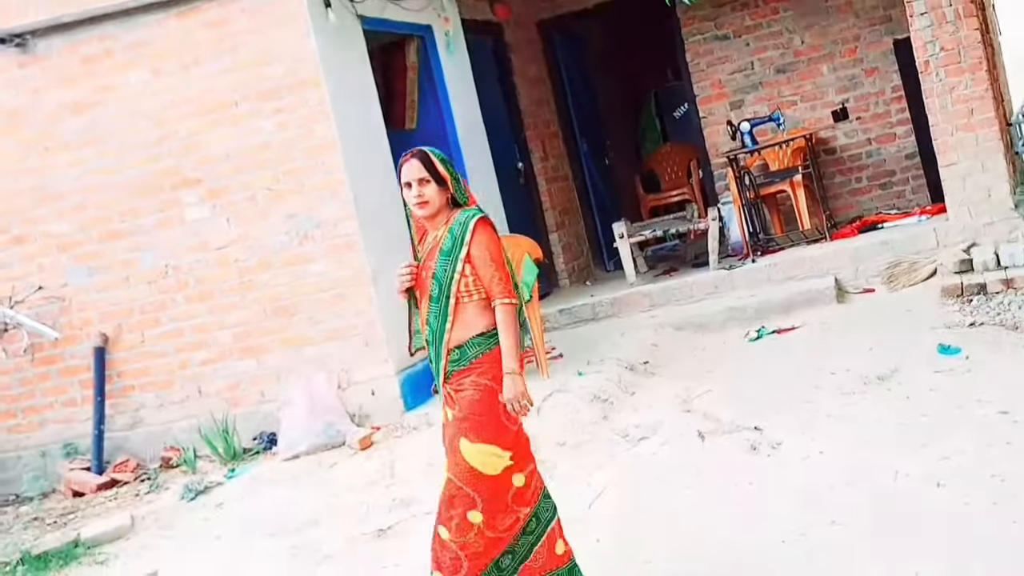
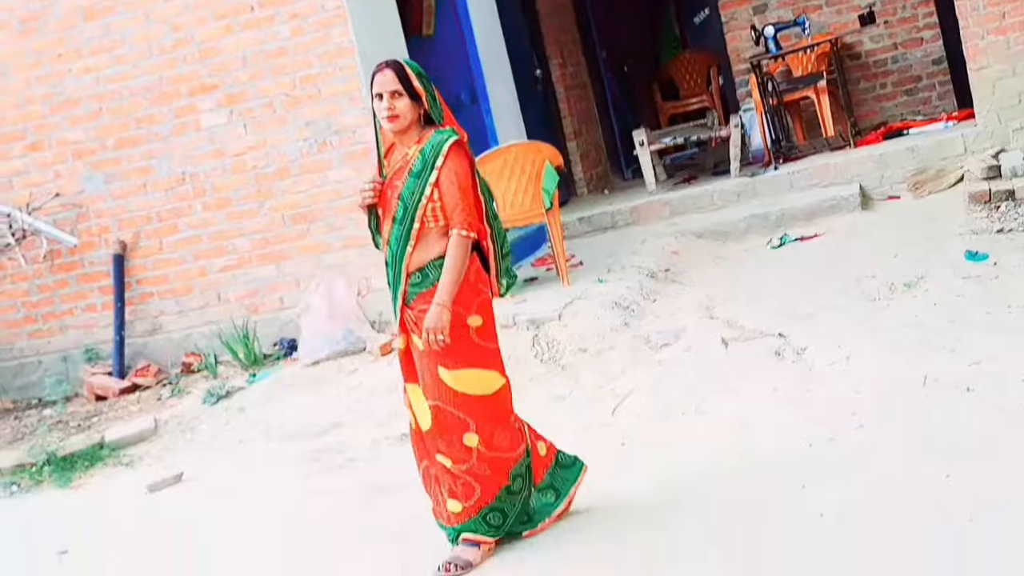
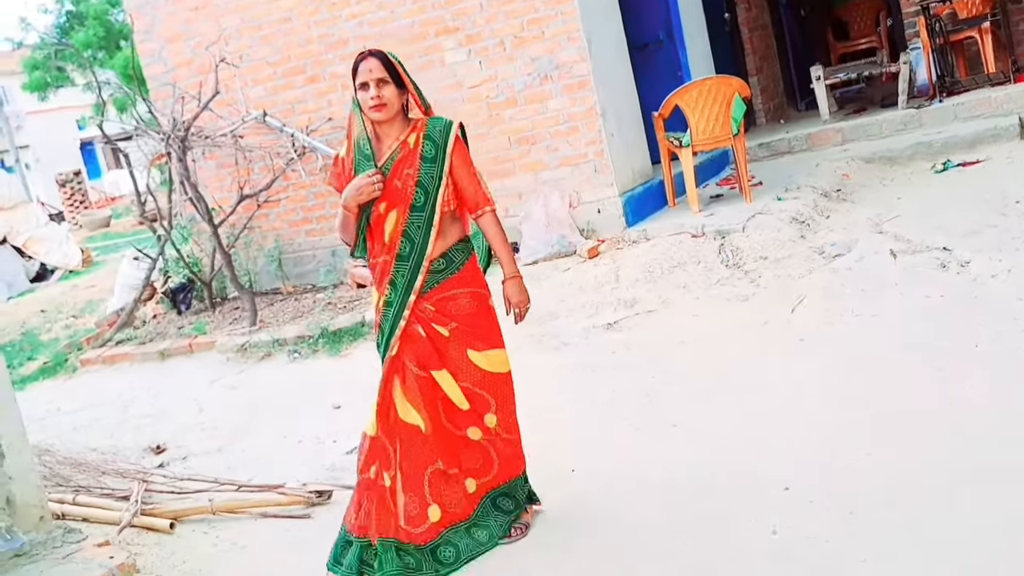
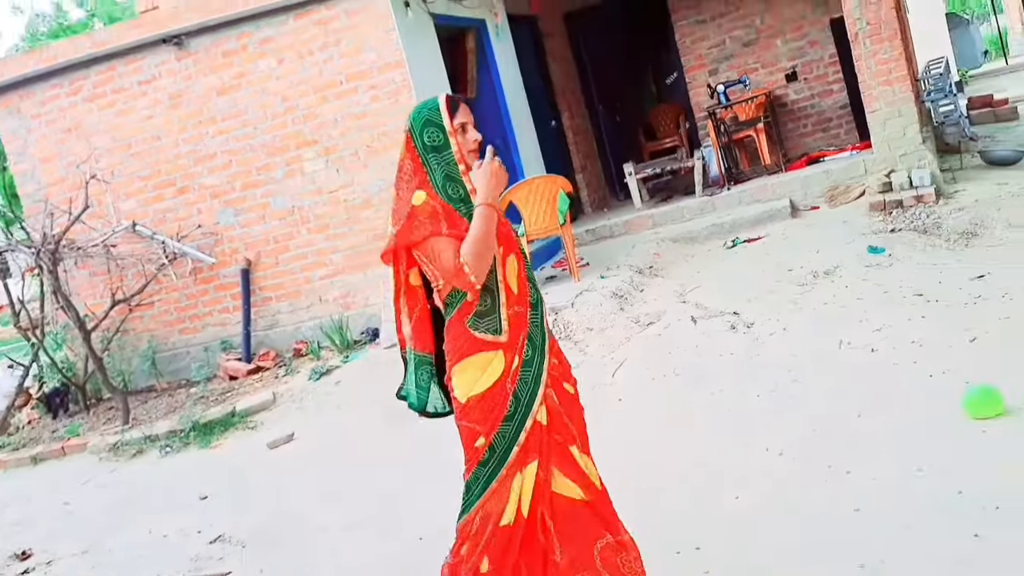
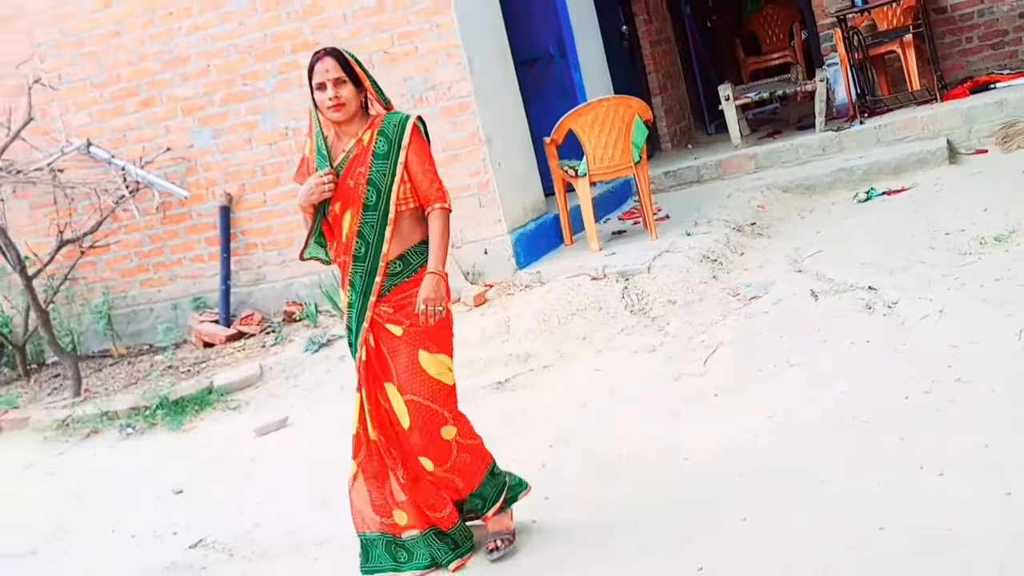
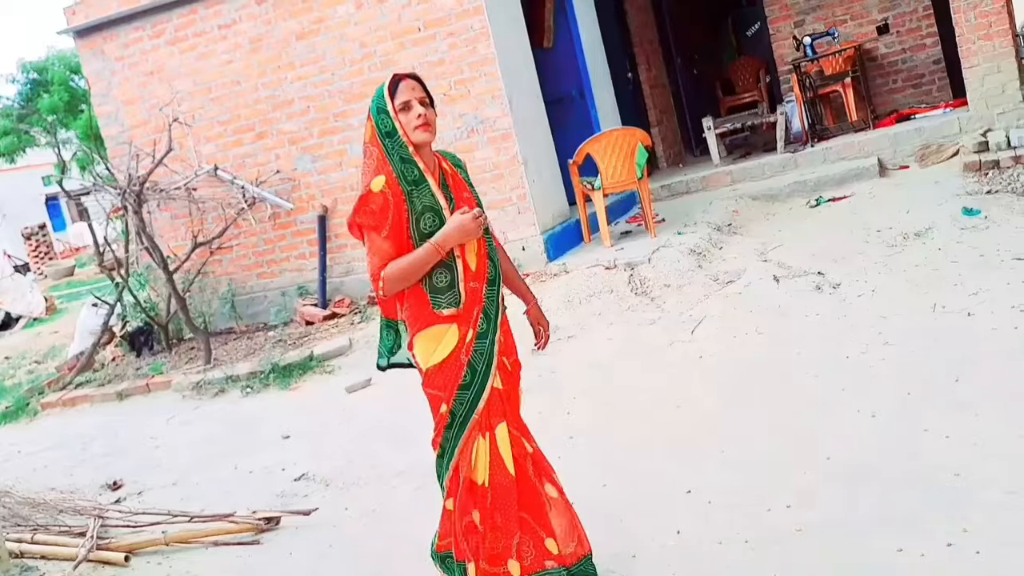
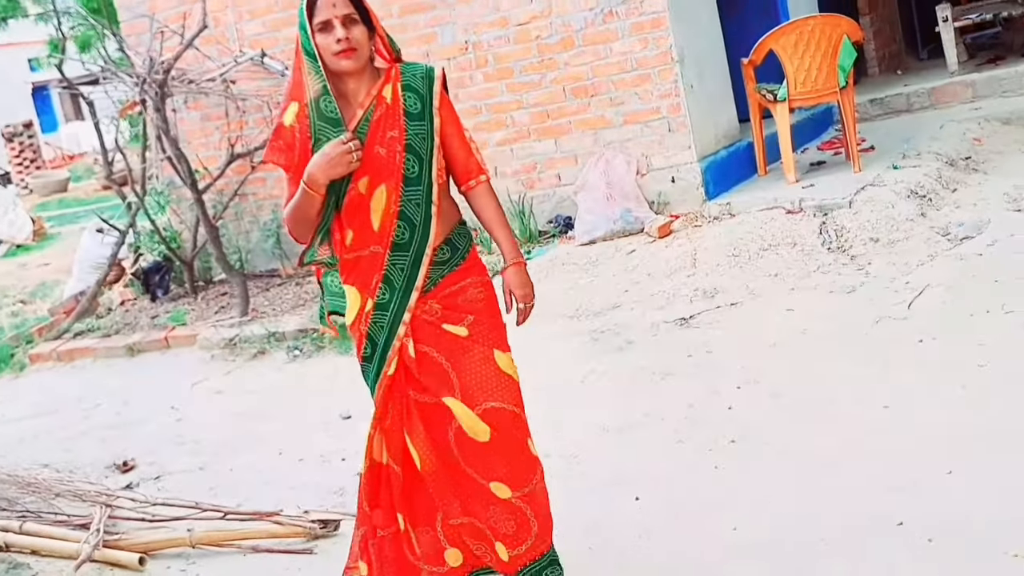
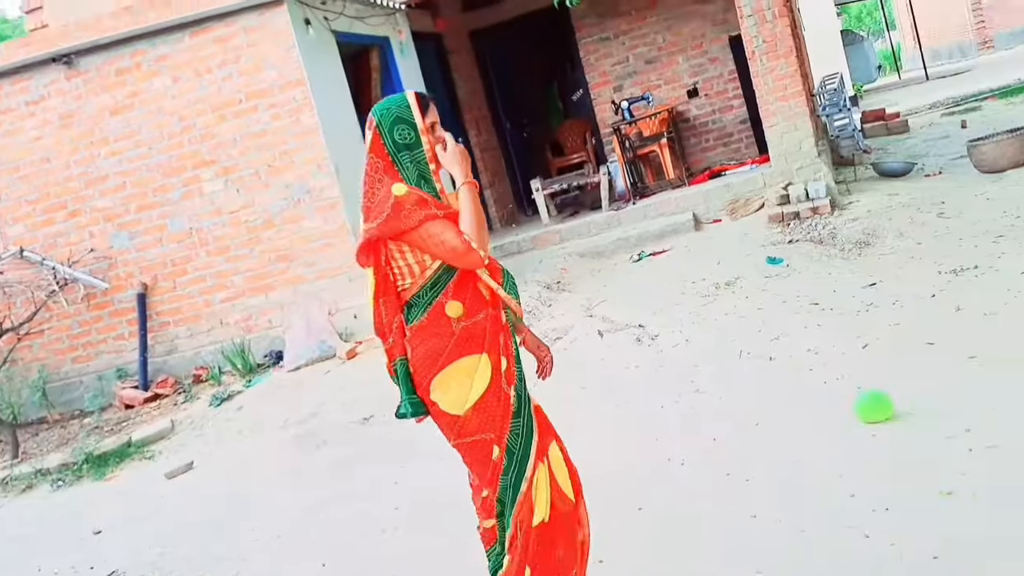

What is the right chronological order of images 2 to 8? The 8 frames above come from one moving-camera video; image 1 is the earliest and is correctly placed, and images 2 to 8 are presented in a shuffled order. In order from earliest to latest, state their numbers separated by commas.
2, 5, 3, 7, 6, 4, 8
